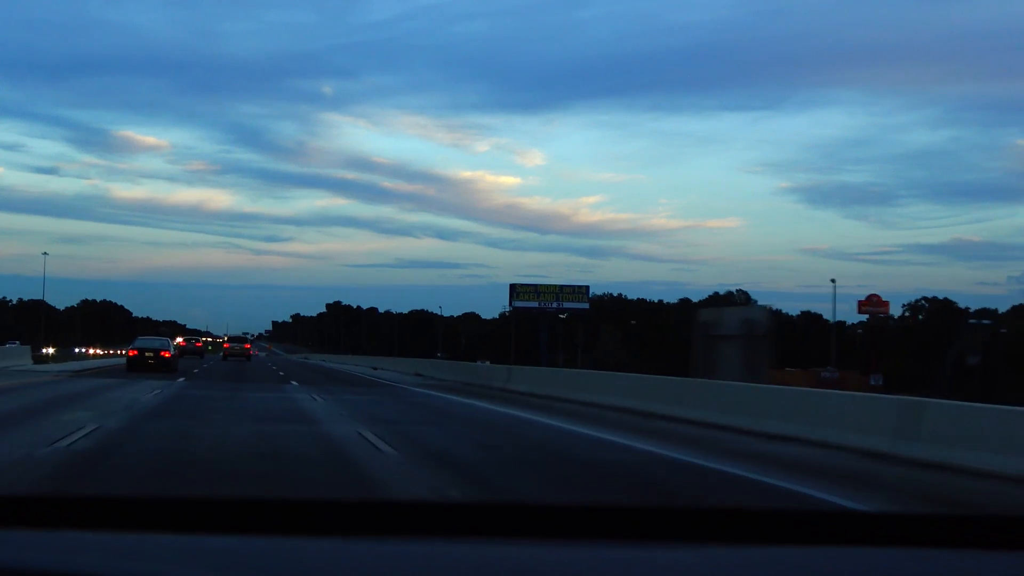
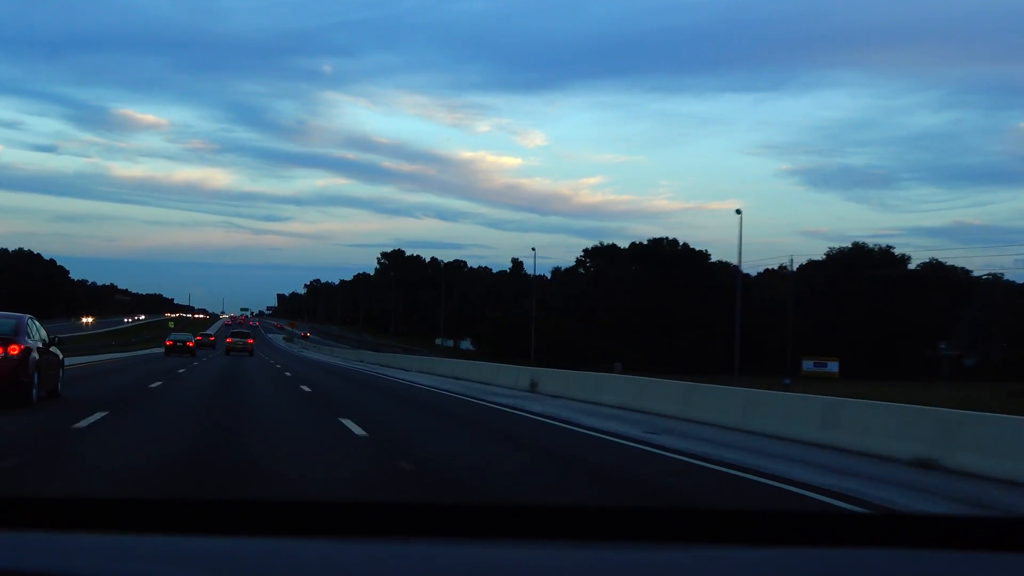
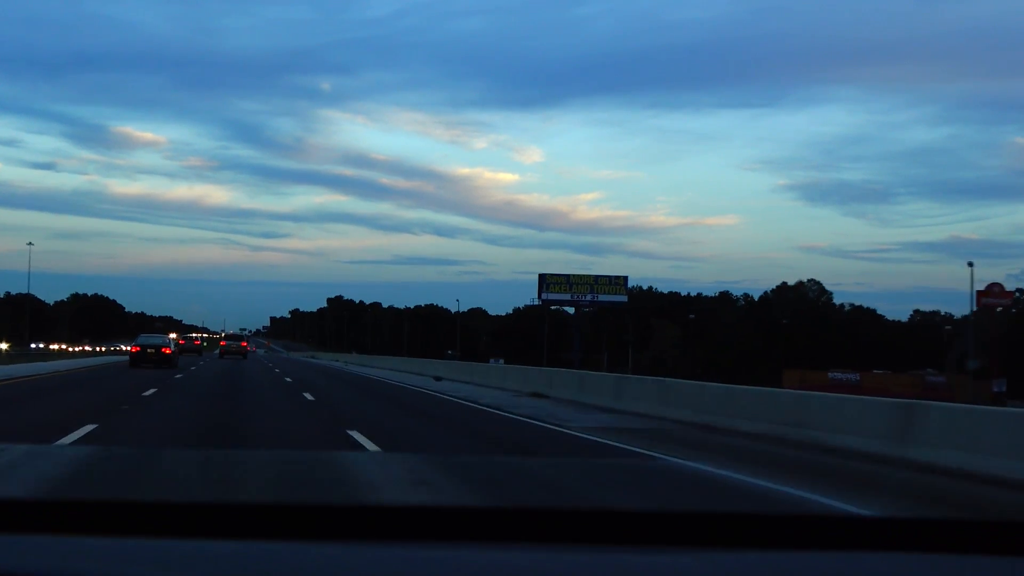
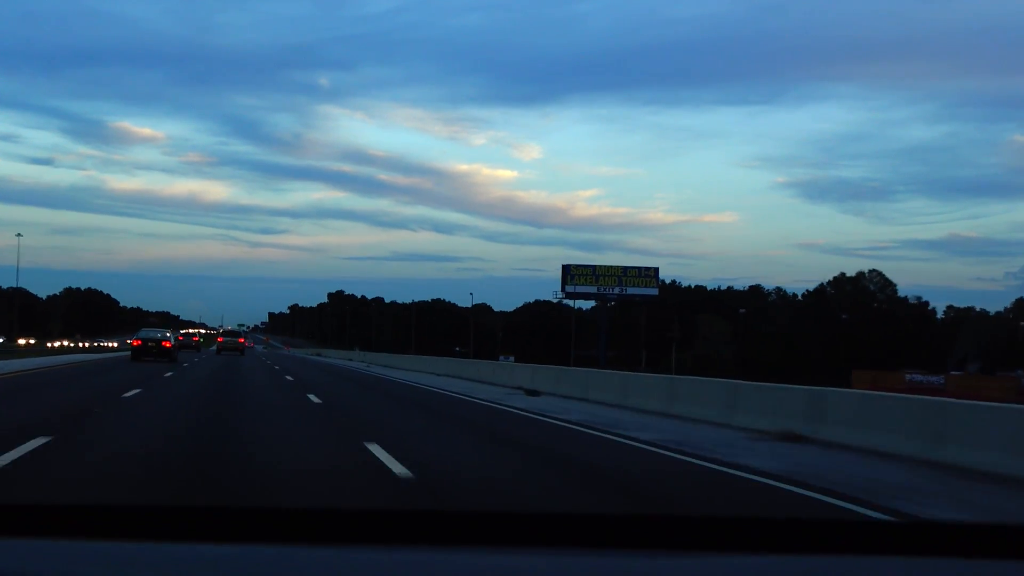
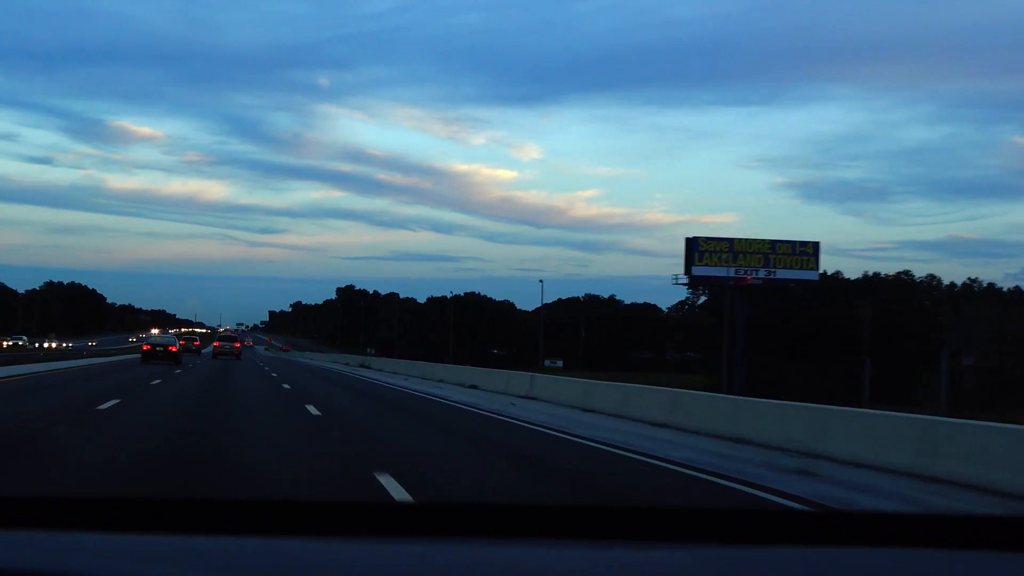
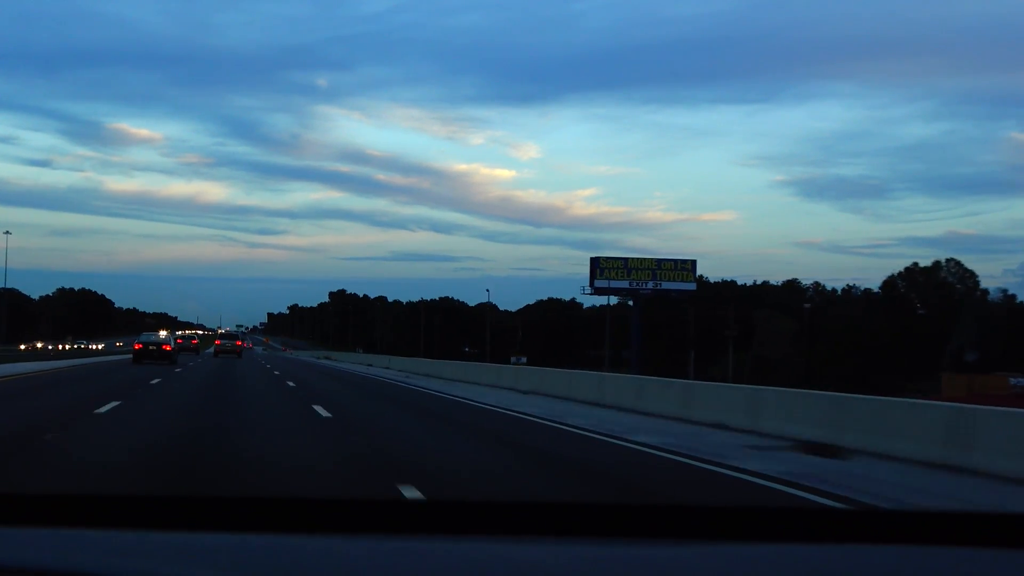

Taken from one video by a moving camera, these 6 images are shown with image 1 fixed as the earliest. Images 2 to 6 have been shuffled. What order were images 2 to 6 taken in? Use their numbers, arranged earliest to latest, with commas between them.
3, 4, 6, 5, 2
